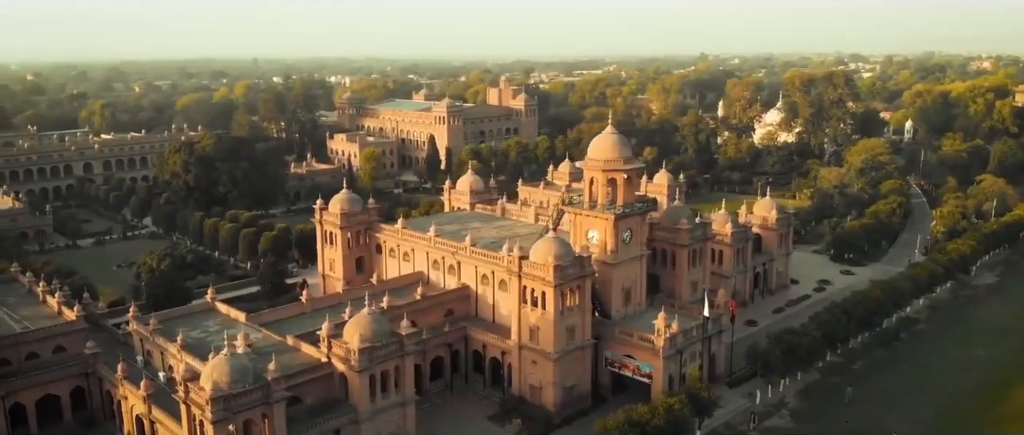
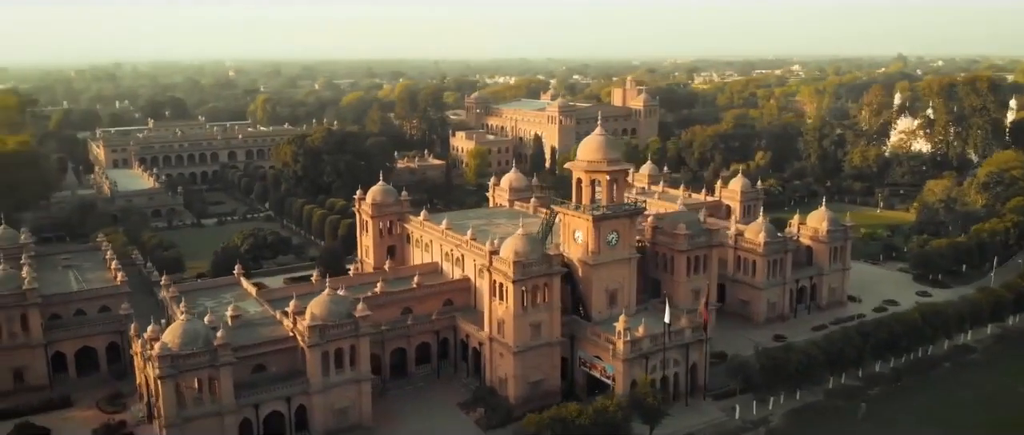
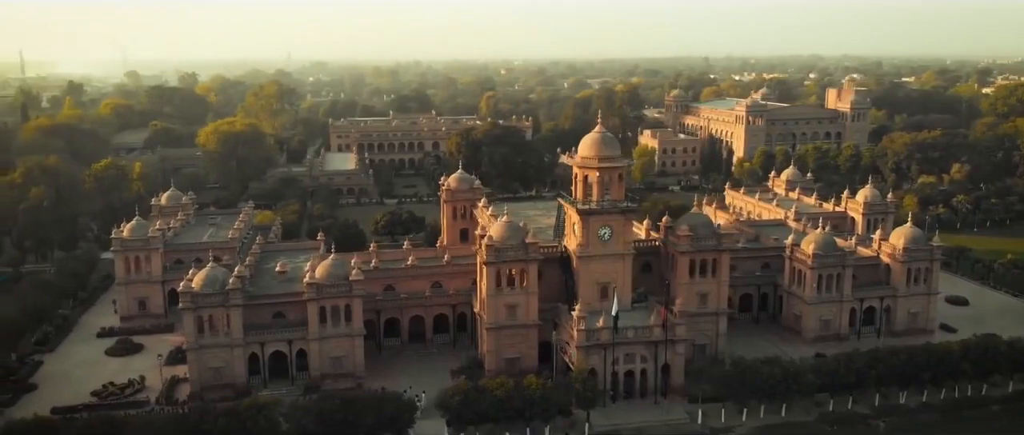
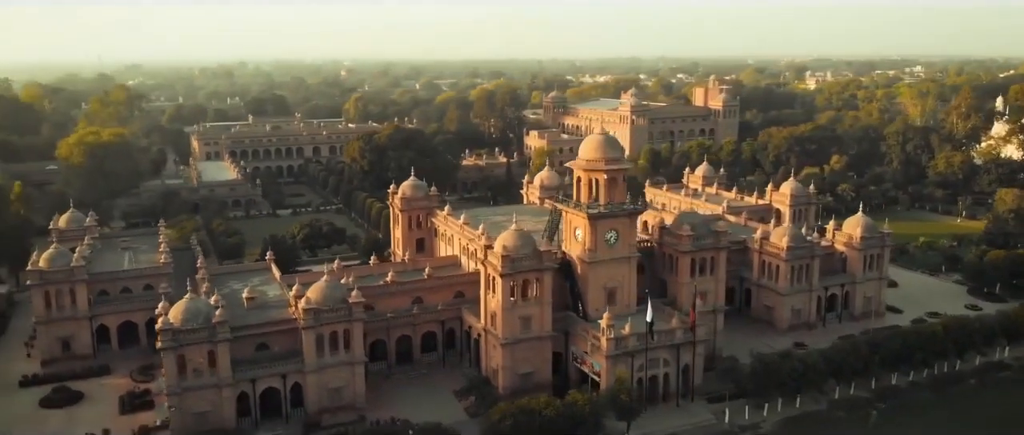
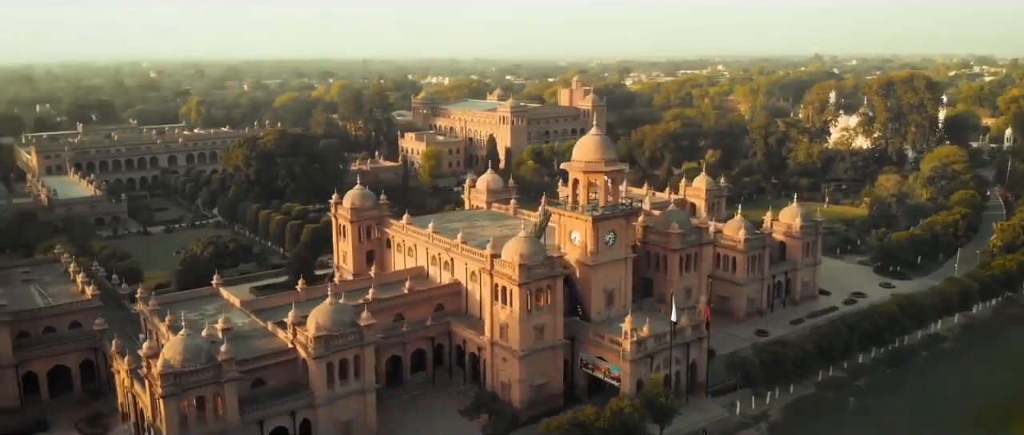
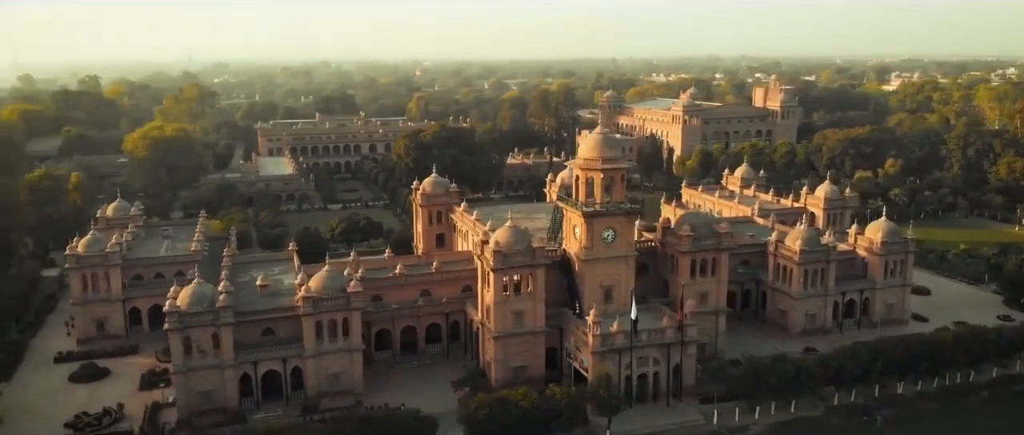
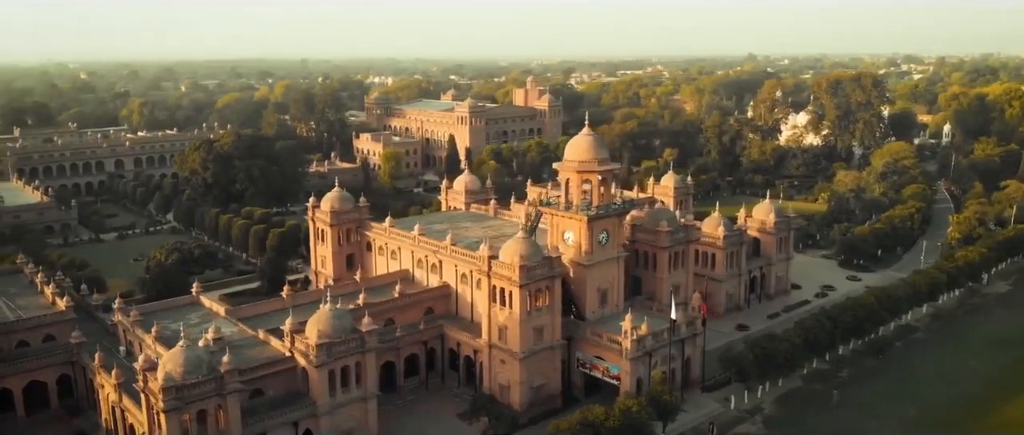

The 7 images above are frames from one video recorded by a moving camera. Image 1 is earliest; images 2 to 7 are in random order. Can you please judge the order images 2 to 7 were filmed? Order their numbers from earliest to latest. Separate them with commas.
7, 5, 2, 4, 6, 3
